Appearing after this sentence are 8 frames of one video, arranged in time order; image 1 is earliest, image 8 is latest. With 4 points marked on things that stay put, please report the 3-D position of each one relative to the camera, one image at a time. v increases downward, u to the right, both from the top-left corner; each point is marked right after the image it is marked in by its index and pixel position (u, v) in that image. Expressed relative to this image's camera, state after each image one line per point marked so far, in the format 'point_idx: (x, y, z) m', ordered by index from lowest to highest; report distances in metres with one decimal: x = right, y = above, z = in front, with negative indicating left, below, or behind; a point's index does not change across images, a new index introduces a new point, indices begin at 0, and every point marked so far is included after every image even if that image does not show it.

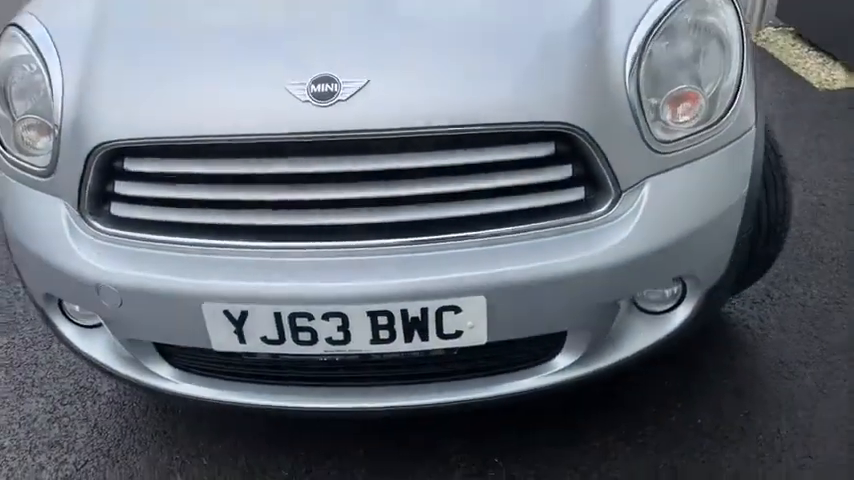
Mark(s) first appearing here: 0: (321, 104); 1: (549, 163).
0: (-0.2, +0.3, +1.5) m
1: (+0.2, +0.2, +1.5) m
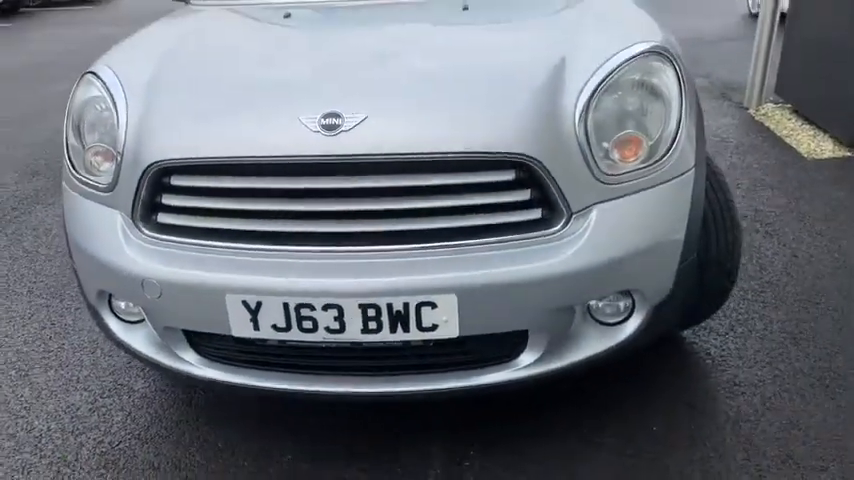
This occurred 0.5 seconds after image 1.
0: (-0.2, +0.3, +1.9) m
1: (+0.2, +0.1, +1.9) m
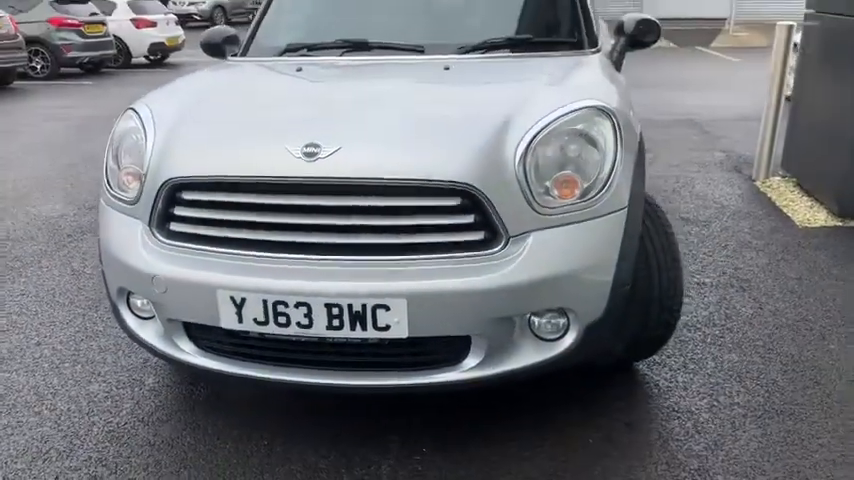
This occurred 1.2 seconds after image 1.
0: (-0.3, +0.2, +2.3) m
1: (+0.1, +0.1, +2.2) m
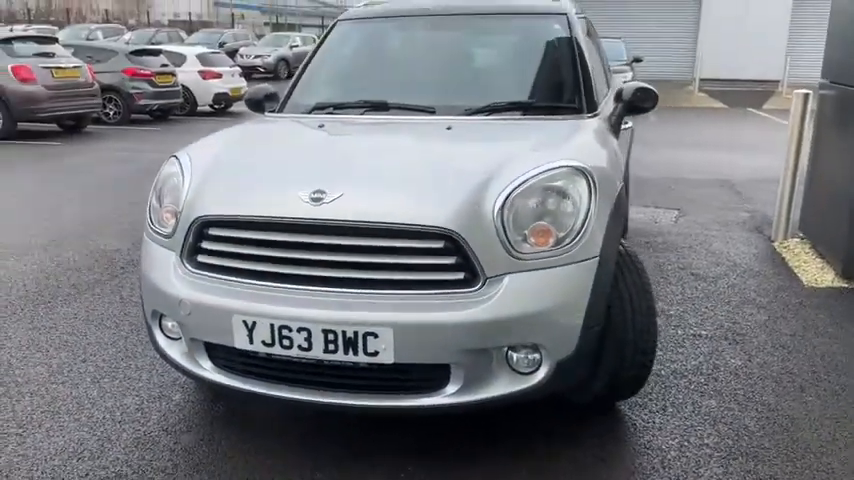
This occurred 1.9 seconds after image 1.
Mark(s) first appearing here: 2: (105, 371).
0: (-0.4, +0.1, +2.6) m
1: (0.0, 0.0, +2.5) m
2: (-1.4, -0.6, +3.6) m
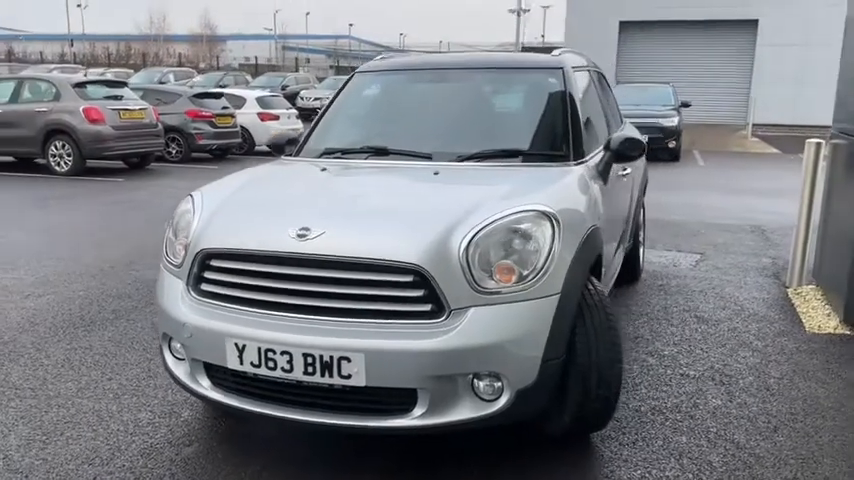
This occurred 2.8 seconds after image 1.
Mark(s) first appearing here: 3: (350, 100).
0: (-0.5, 0.0, +2.9) m
1: (-0.1, -0.2, +2.8) m
2: (-1.5, -0.7, +3.9) m
3: (-0.4, +0.8, +4.5) m
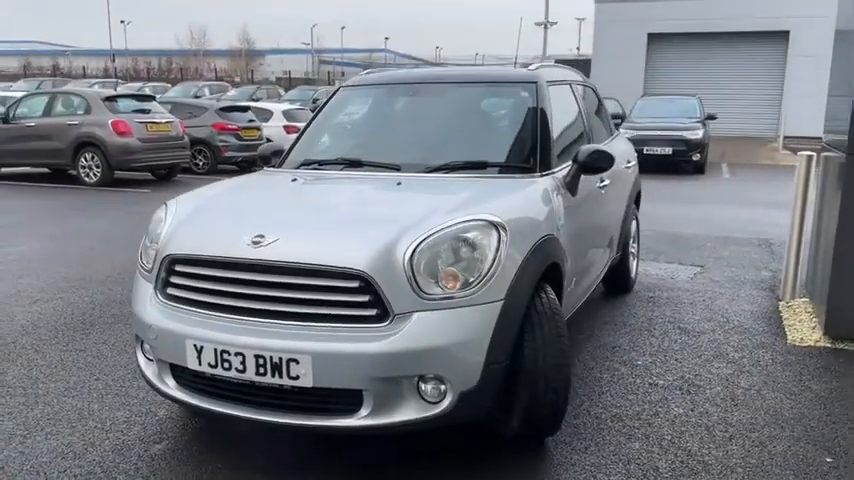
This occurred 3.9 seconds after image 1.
0: (-0.7, 0.0, +3.1) m
1: (-0.3, -0.2, +2.9) m
2: (-1.6, -0.8, +4.1) m
3: (-0.5, +0.7, +4.7) m
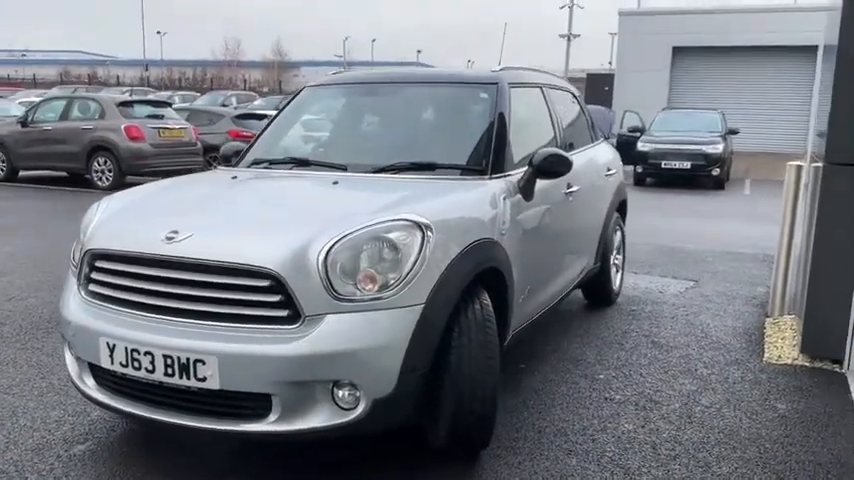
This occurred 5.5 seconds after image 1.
0: (-0.9, 0.0, +3.0) m
1: (-0.6, -0.2, +2.8) m
2: (-1.9, -0.7, +4.0) m
3: (-0.8, +0.7, +4.6) m
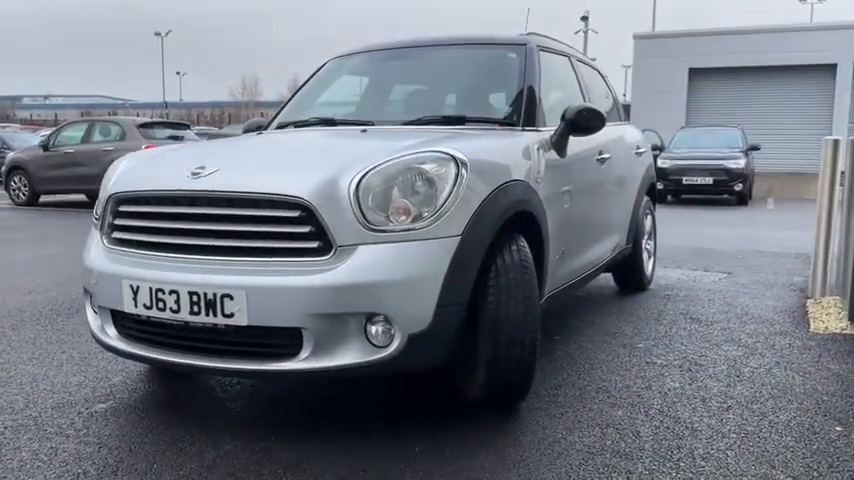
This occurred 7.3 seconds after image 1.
0: (-0.8, +0.2, +2.9) m
1: (-0.4, +0.1, +2.7) m
2: (-1.7, -0.6, +3.9) m
3: (-0.6, +0.9, +4.5) m
